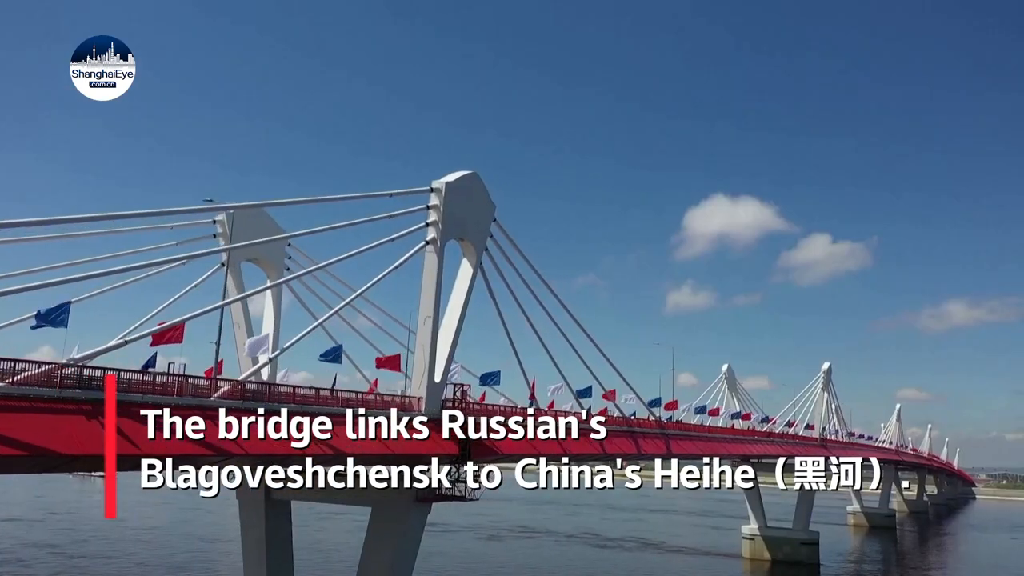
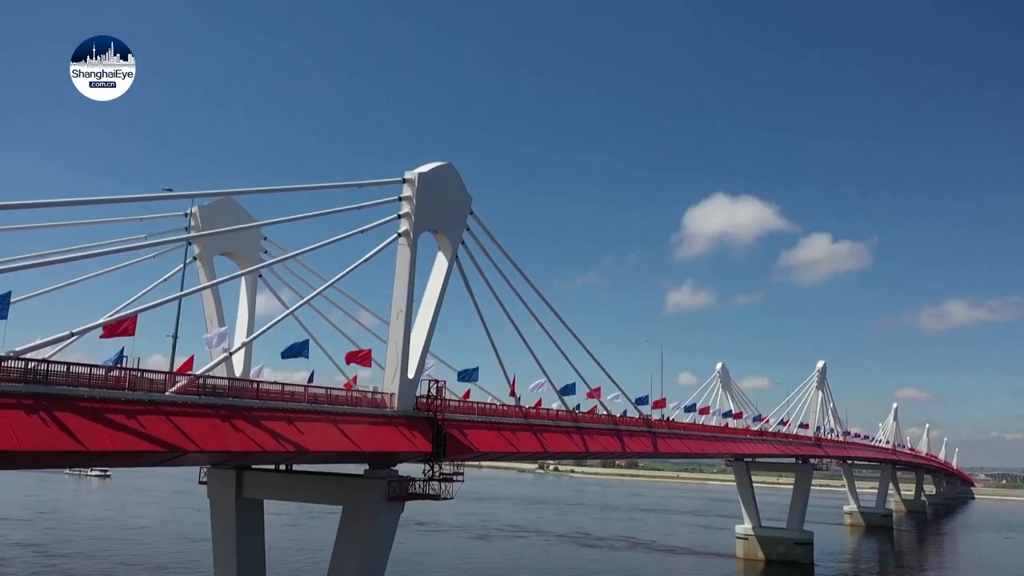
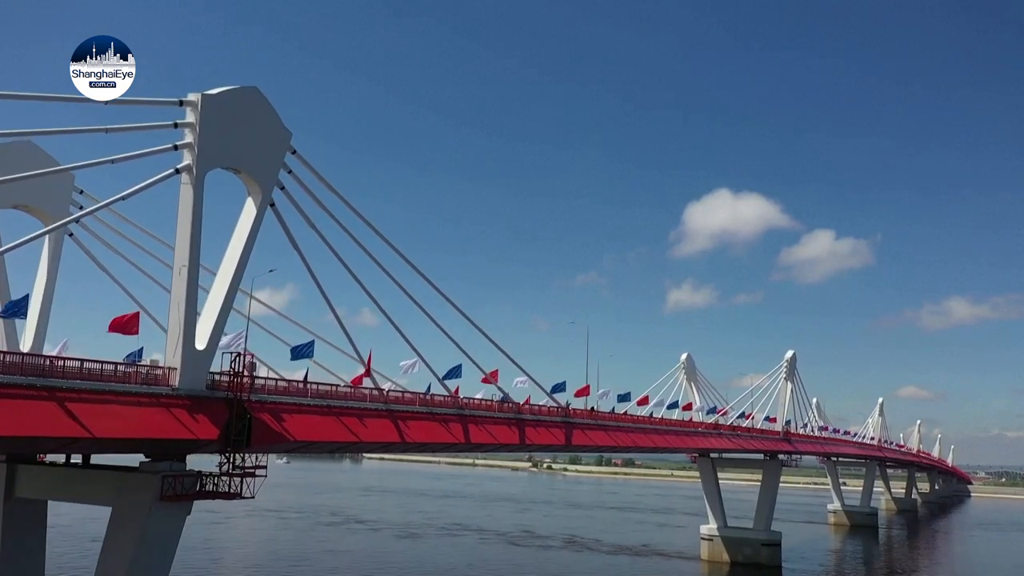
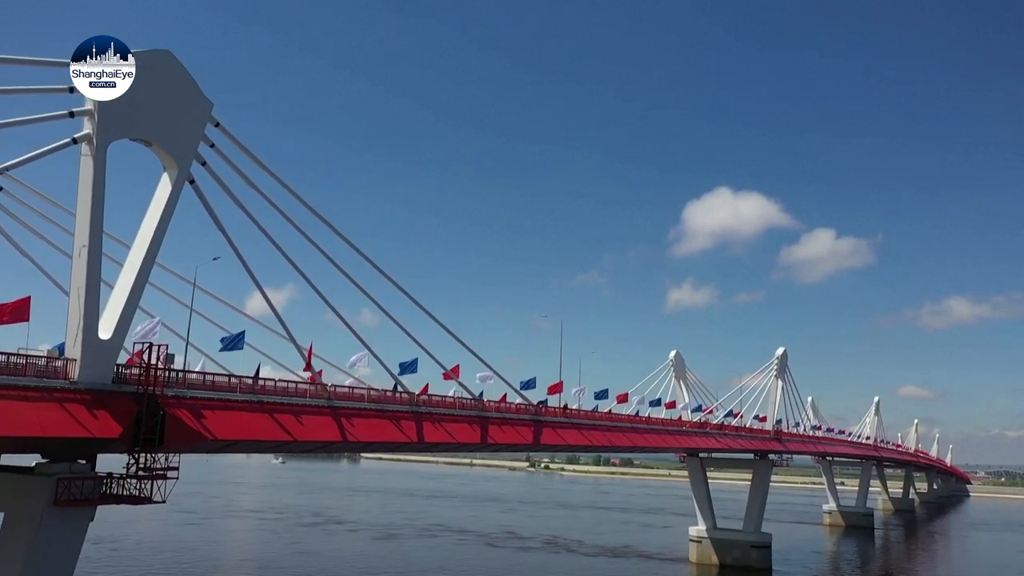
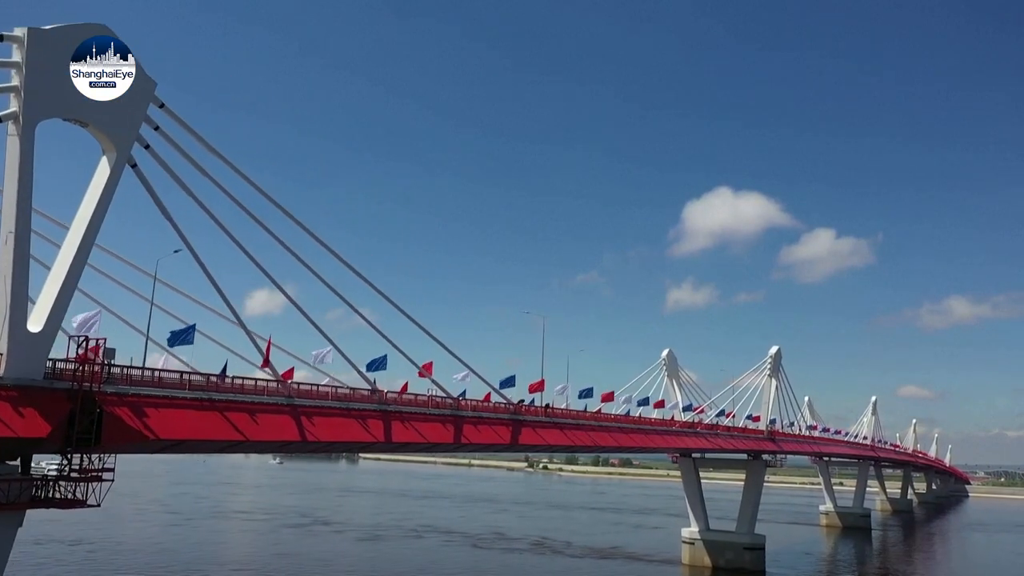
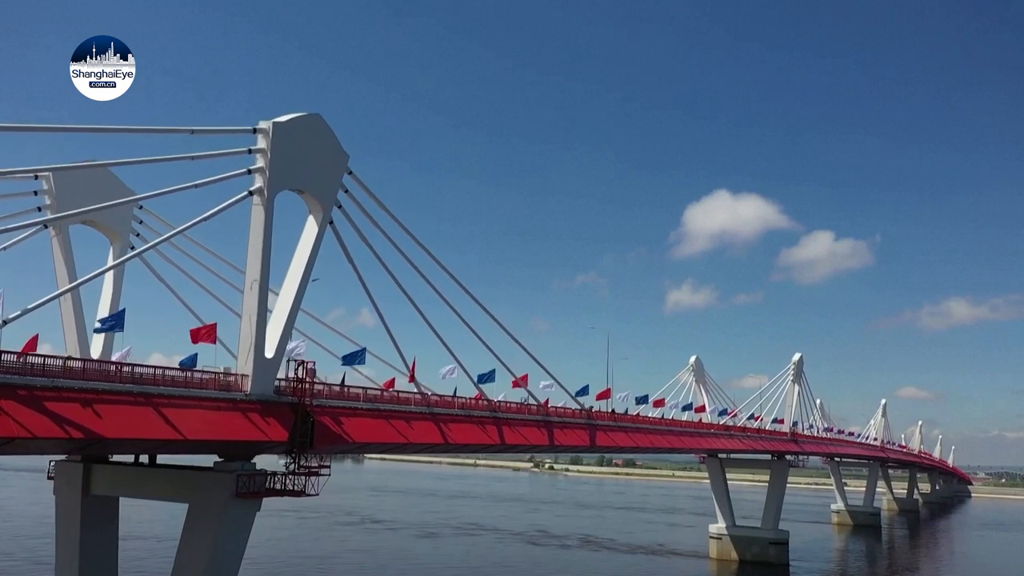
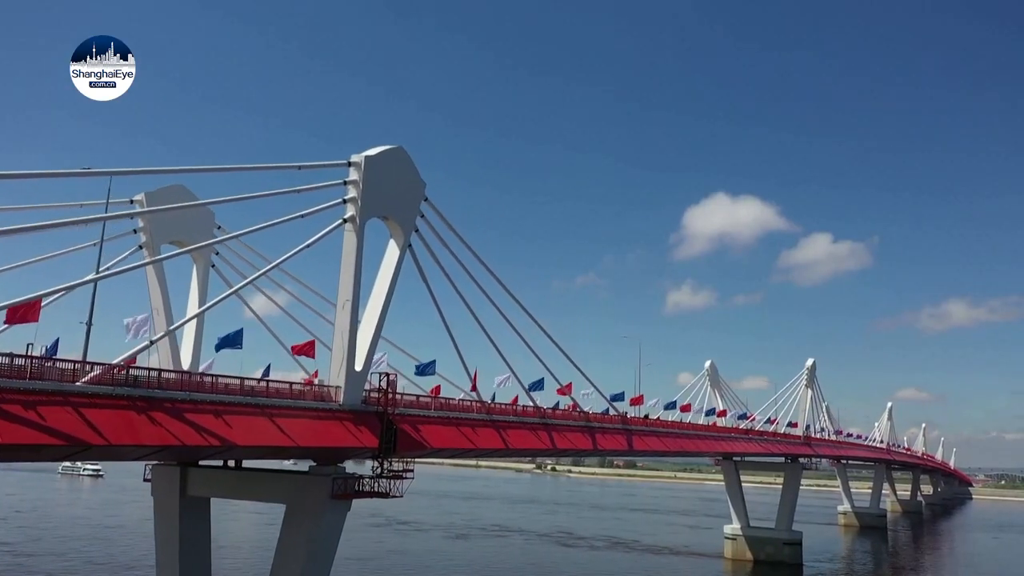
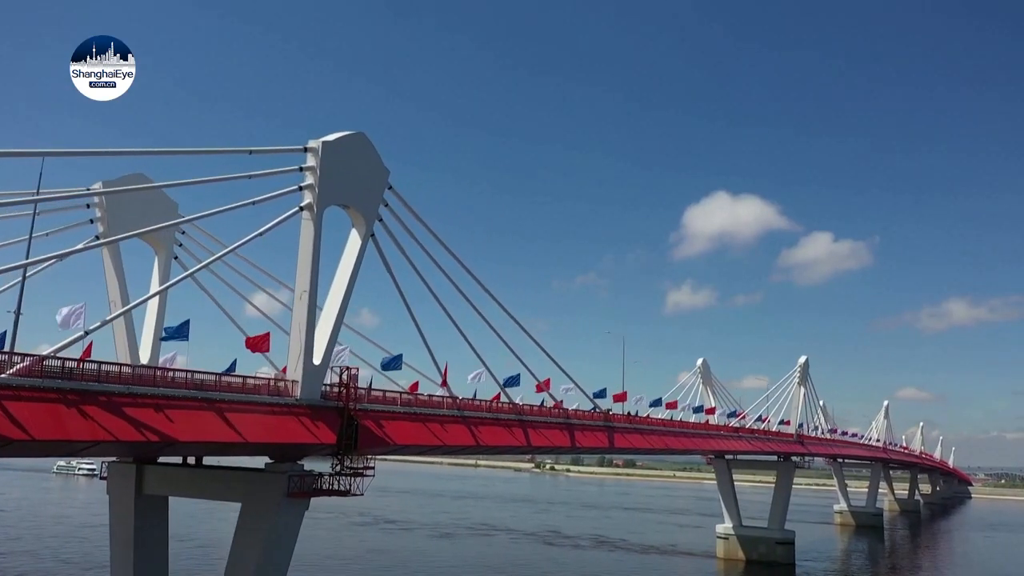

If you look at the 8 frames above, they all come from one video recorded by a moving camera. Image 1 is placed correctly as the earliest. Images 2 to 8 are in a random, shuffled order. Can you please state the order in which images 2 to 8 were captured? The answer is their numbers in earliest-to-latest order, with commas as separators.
2, 7, 8, 6, 3, 4, 5
